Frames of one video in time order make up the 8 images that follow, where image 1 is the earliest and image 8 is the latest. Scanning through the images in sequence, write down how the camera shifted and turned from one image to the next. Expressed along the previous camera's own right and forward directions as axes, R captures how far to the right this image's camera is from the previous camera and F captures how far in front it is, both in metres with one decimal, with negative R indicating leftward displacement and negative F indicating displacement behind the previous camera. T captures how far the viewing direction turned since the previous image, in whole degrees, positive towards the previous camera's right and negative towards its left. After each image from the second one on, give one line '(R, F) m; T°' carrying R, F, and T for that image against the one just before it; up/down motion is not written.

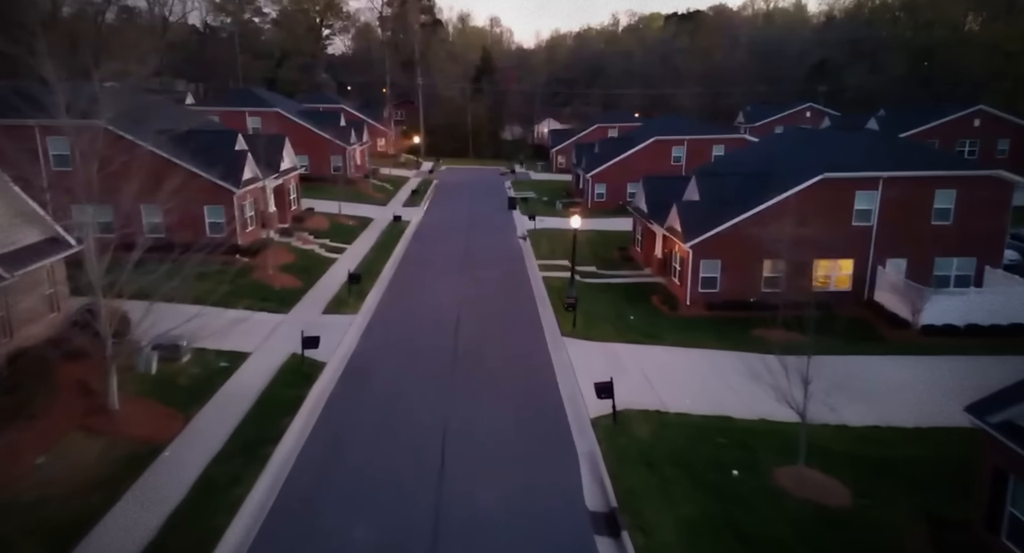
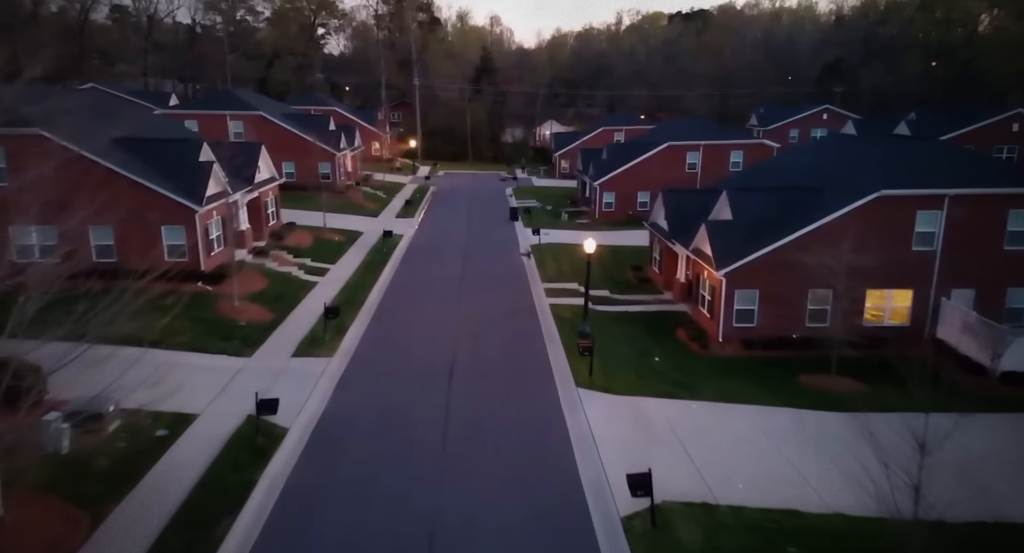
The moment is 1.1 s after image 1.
(-0.1, +3.4) m; 0°
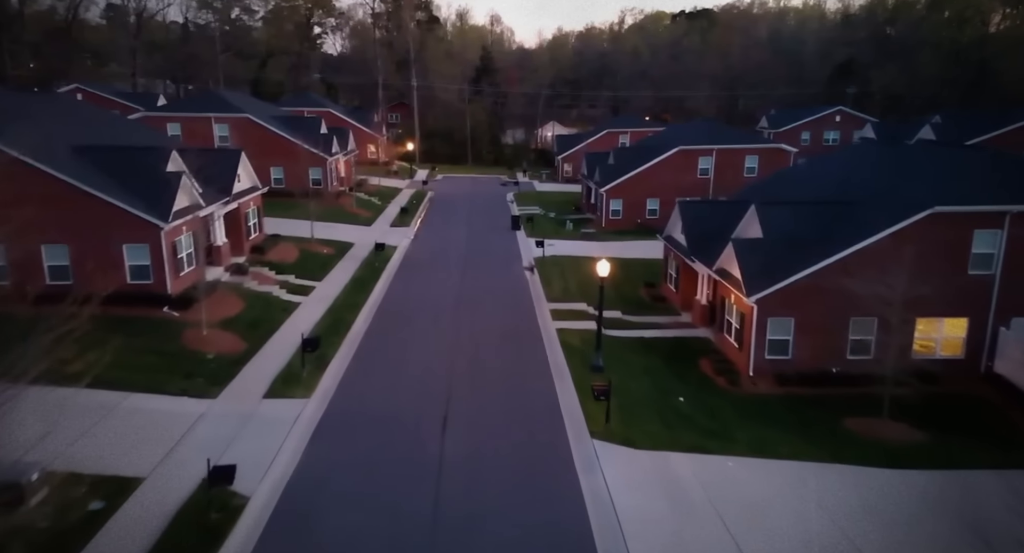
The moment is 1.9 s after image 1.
(-0.1, +2.4) m; 0°
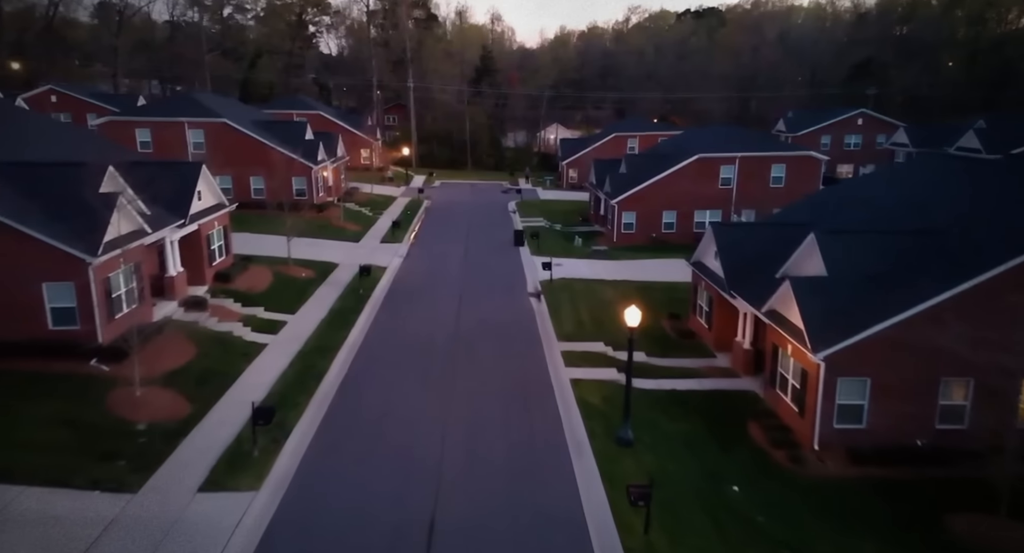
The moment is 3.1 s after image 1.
(-0.1, +3.7) m; 0°
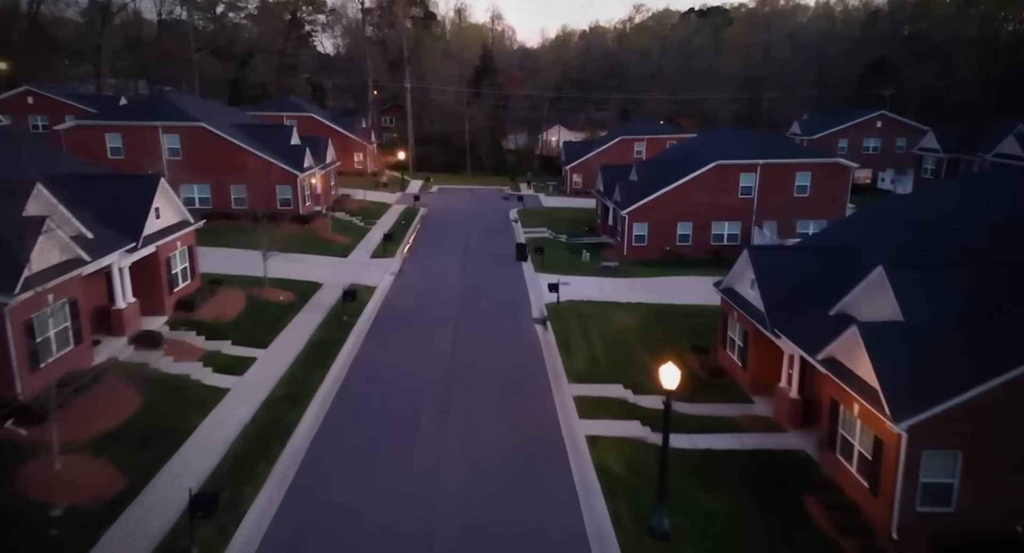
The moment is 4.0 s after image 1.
(-0.1, +2.9) m; 0°
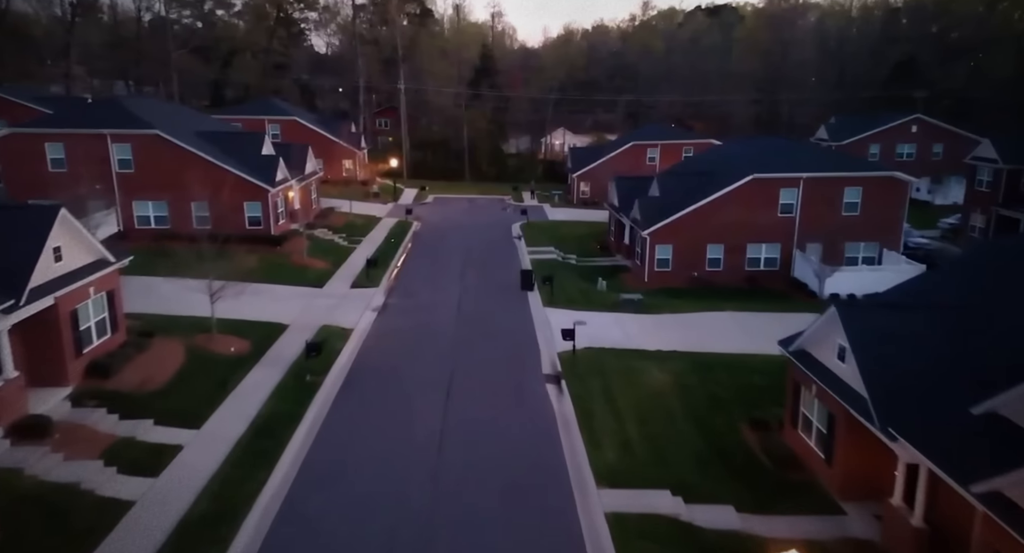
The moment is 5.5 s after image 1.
(-0.2, +4.6) m; 0°
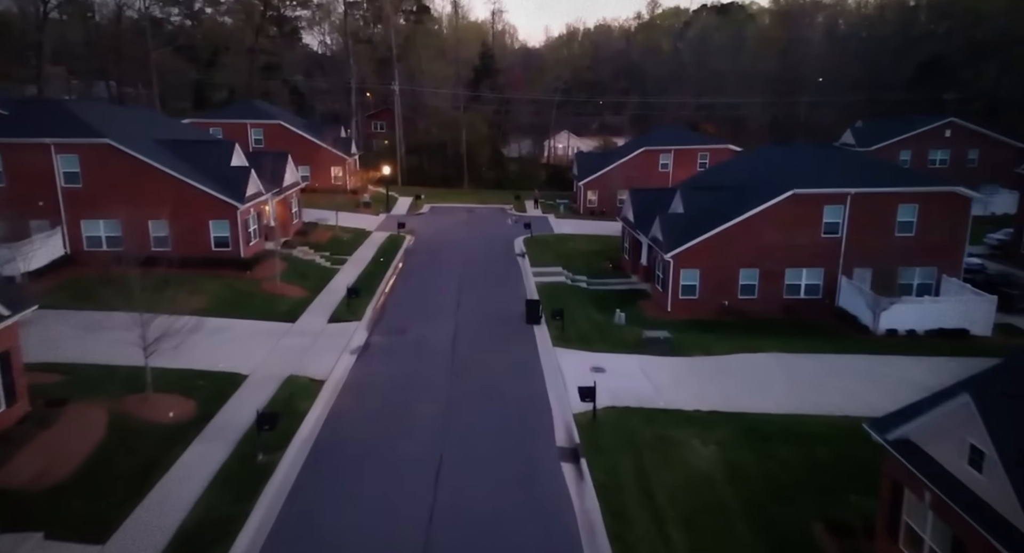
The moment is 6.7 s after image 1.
(-0.1, +3.8) m; 0°
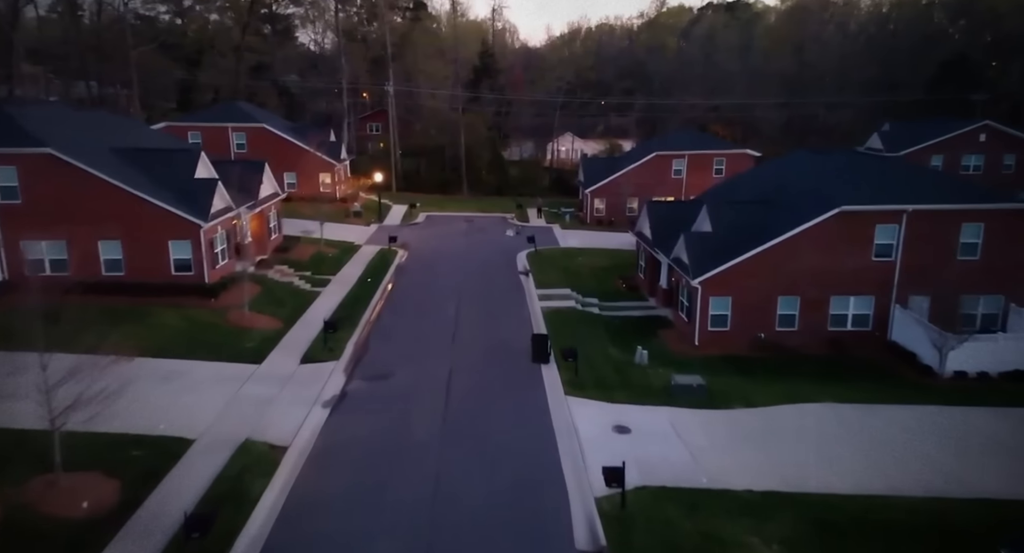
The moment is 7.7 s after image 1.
(-0.1, +3.4) m; 0°
